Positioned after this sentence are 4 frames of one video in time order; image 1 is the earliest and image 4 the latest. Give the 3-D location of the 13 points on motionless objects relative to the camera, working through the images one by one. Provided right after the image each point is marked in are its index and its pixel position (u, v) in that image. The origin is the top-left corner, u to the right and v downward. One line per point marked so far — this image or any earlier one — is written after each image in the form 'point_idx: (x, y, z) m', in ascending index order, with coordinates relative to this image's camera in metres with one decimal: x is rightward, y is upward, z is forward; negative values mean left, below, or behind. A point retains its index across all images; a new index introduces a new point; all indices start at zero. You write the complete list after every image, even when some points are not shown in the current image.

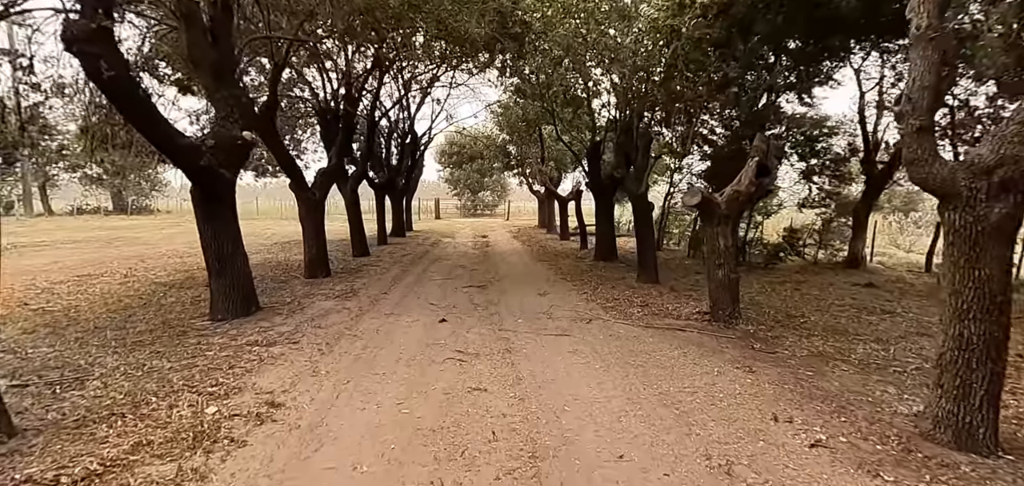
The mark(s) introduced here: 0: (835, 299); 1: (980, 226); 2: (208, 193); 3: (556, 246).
0: (+5.9, -1.0, +8.5) m
1: (+3.0, +0.1, +3.0) m
2: (-3.5, +0.6, +5.4) m
3: (+1.7, -0.1, +17.6) m
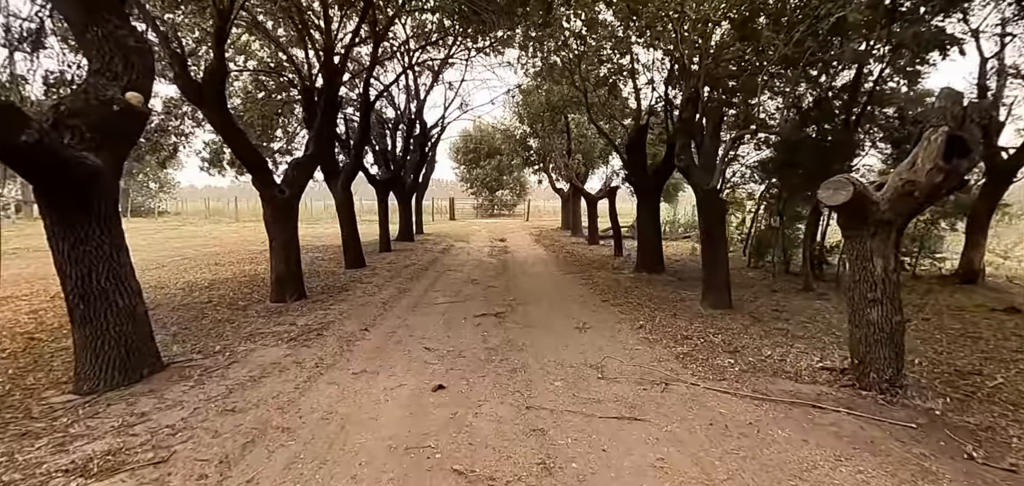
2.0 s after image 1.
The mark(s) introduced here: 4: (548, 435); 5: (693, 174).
0: (+6.2, -1.2, +6.1) m
1: (+3.1, -0.1, +0.7) m
2: (-3.2, +0.4, +3.3) m
3: (+2.4, -0.3, +15.3) m
4: (+0.2, -1.3, +3.3) m
5: (+2.9, +1.1, +7.5) m
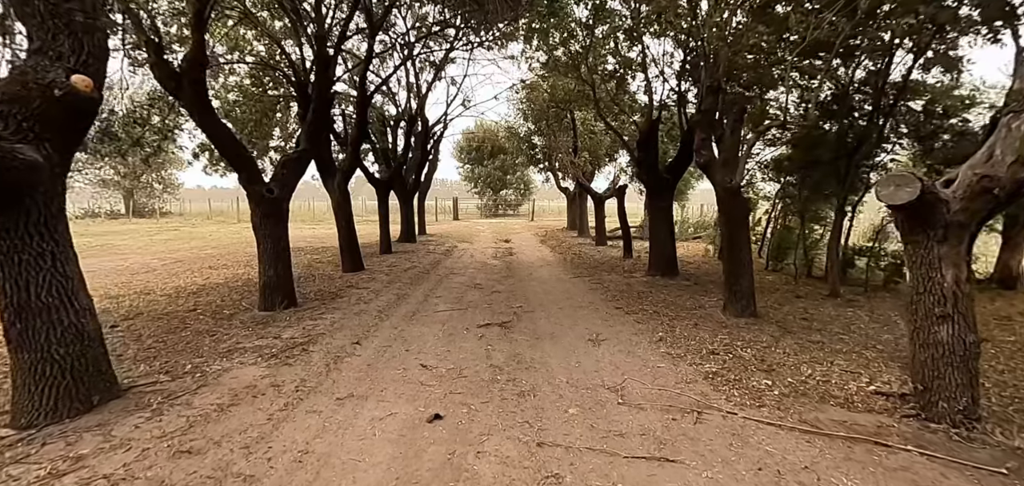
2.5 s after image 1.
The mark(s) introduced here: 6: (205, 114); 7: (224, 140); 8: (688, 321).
0: (+6.3, -1.2, +5.5) m
1: (+3.1, -0.1, +0.1) m
2: (-3.2, +0.3, +2.8) m
3: (+2.5, -0.3, +14.7) m
4: (+0.3, -1.4, +2.7) m
5: (+3.0, +1.0, +6.9) m
6: (-3.9, +1.6, +6.0) m
7: (-3.8, +1.4, +6.2) m
8: (+2.5, -1.0, +6.6) m
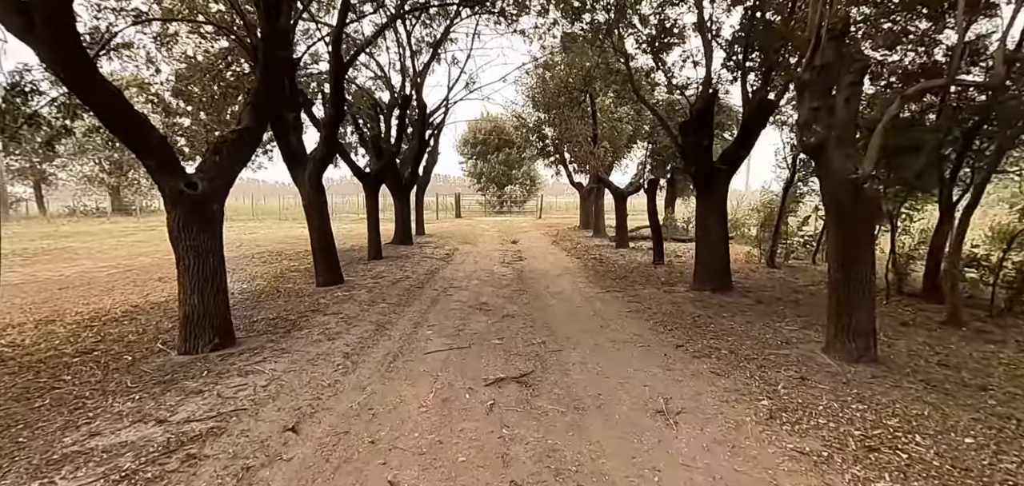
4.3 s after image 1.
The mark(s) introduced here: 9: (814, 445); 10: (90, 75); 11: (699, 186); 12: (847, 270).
0: (+6.5, -1.4, +3.5) m
1: (+3.3, -0.3, -1.9) m
2: (-3.0, +0.1, +0.9) m
3: (+2.8, -0.4, +12.7) m
4: (+0.5, -1.6, +0.8) m
5: (+3.2, +0.9, +4.9) m
6: (-3.7, +1.5, +4.0) m
7: (-3.6, +1.2, +4.3) m
8: (+2.7, -1.2, +4.6) m
9: (+2.0, -1.3, +3.2) m
10: (-3.7, +1.5, +4.1) m
11: (+3.3, +1.0, +8.2) m
12: (+3.4, -0.2, +4.8) m
